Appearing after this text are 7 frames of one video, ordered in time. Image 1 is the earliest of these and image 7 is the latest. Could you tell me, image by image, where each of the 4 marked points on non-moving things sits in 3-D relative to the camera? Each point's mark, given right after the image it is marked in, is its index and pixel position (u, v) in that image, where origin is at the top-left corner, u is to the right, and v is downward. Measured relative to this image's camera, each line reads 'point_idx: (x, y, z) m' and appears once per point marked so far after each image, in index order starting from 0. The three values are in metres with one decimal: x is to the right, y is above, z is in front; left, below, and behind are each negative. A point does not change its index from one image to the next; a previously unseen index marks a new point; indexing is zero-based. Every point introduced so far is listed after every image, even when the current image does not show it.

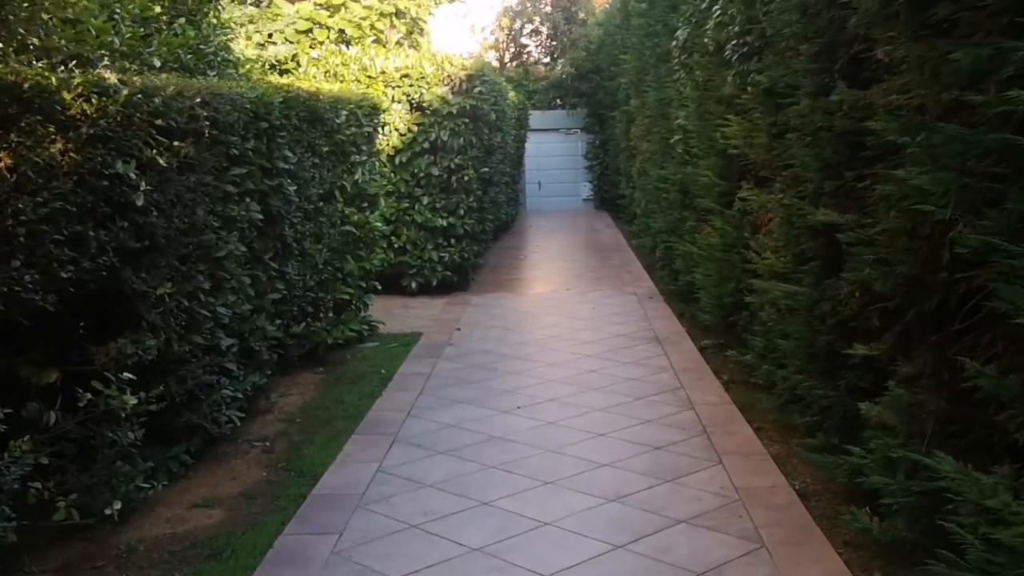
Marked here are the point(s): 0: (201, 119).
0: (-1.0, +0.5, +3.9) m
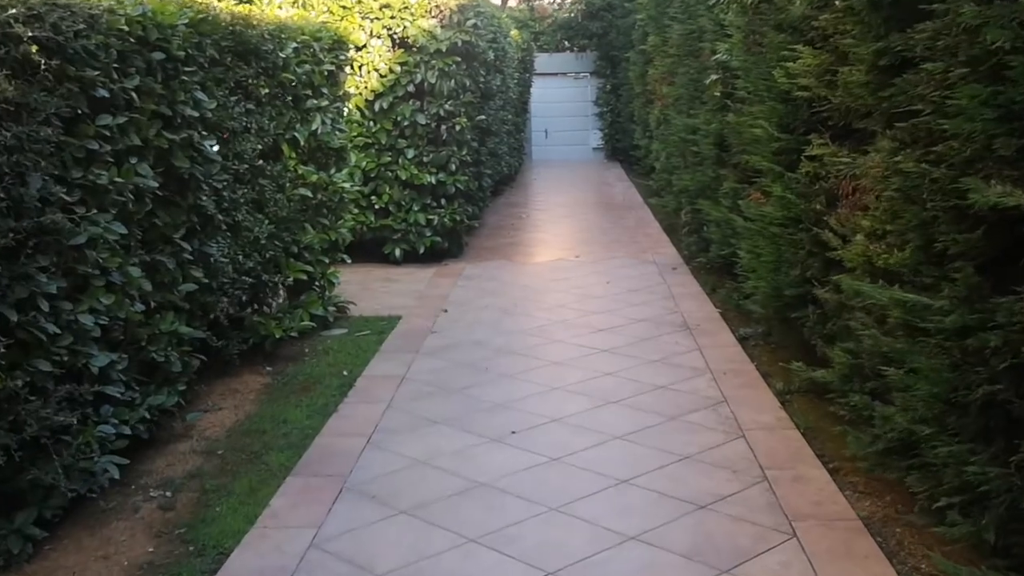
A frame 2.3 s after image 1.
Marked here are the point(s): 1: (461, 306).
0: (-1.0, +0.5, +2.6) m
1: (-0.3, -0.1, +6.4) m
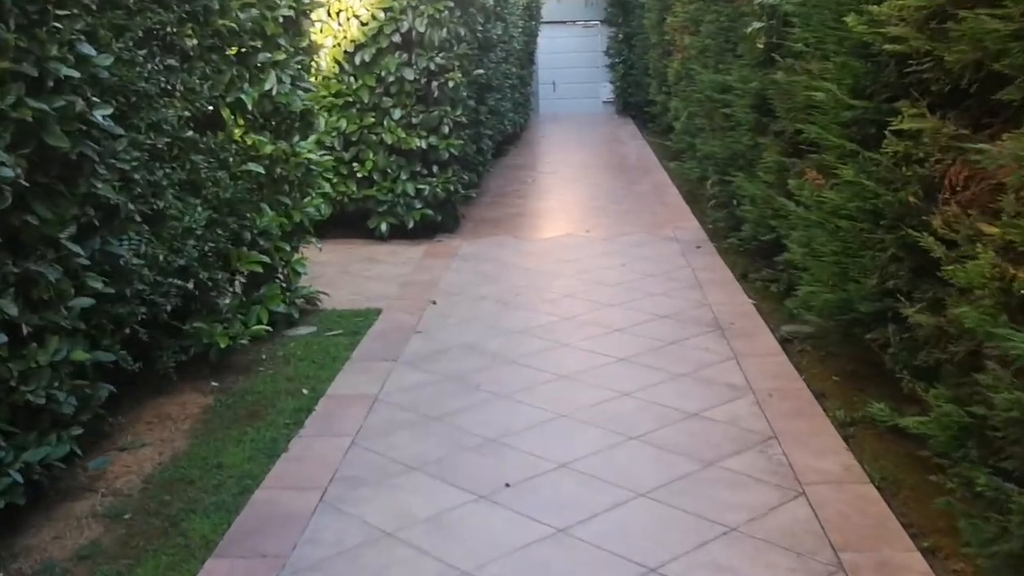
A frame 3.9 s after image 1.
0: (-1.0, +0.4, +1.6) m
1: (-0.3, 0.0, +5.5) m
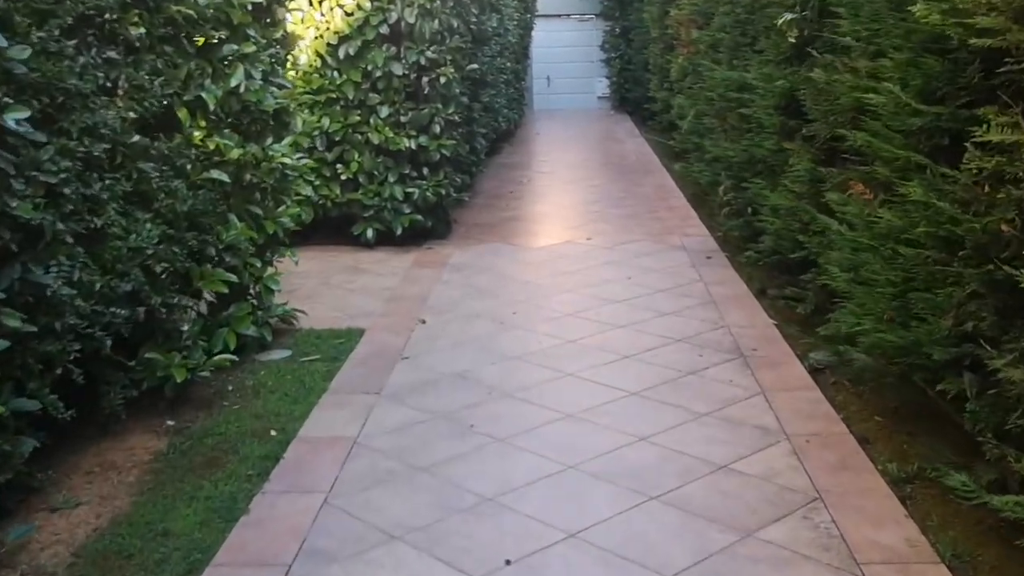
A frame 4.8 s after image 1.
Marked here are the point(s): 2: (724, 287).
0: (-1.0, +0.3, +1.1) m
1: (-0.3, -0.1, +5.0) m
2: (+0.9, 0.0, +5.4) m
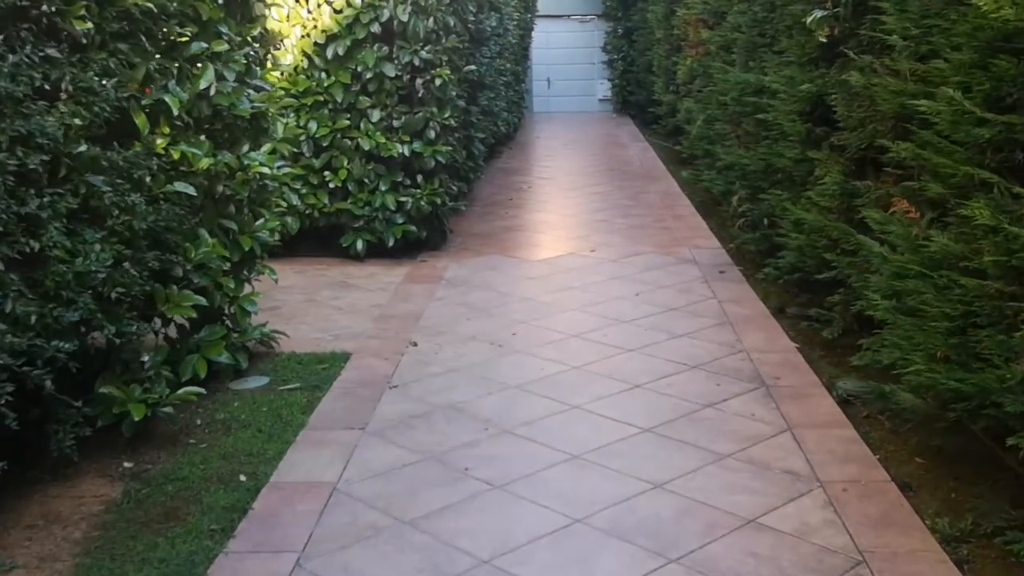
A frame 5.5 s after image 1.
0: (-1.0, +0.3, +0.8) m
1: (-0.3, -0.2, +4.6) m
2: (+0.9, -0.1, +5.0) m
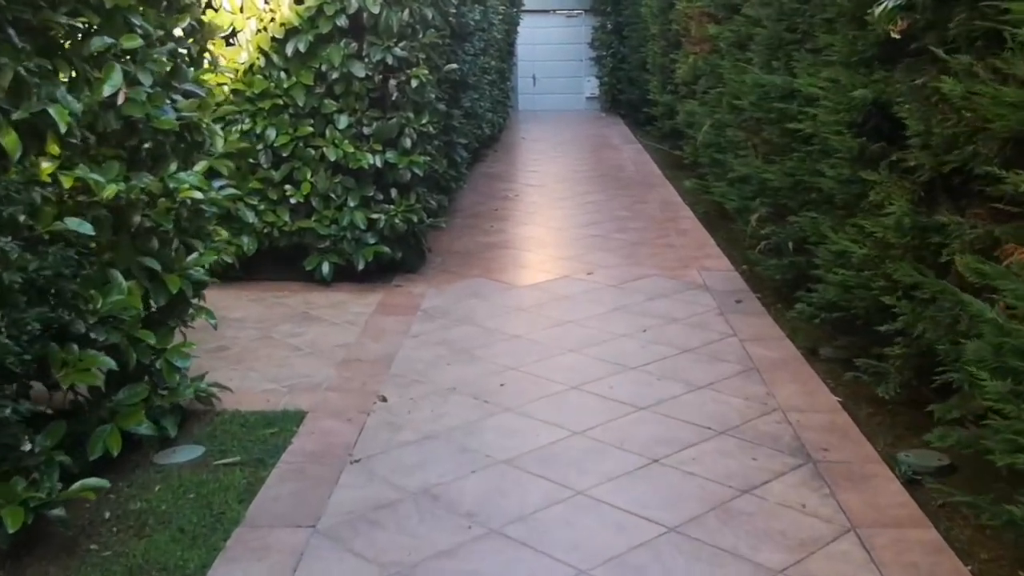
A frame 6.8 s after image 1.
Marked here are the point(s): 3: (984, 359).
0: (-1.0, +0.1, 0.0) m
1: (-0.3, -0.3, +3.9) m
2: (+0.9, -0.2, +4.3) m
3: (+0.9, -0.1, +2.4) m
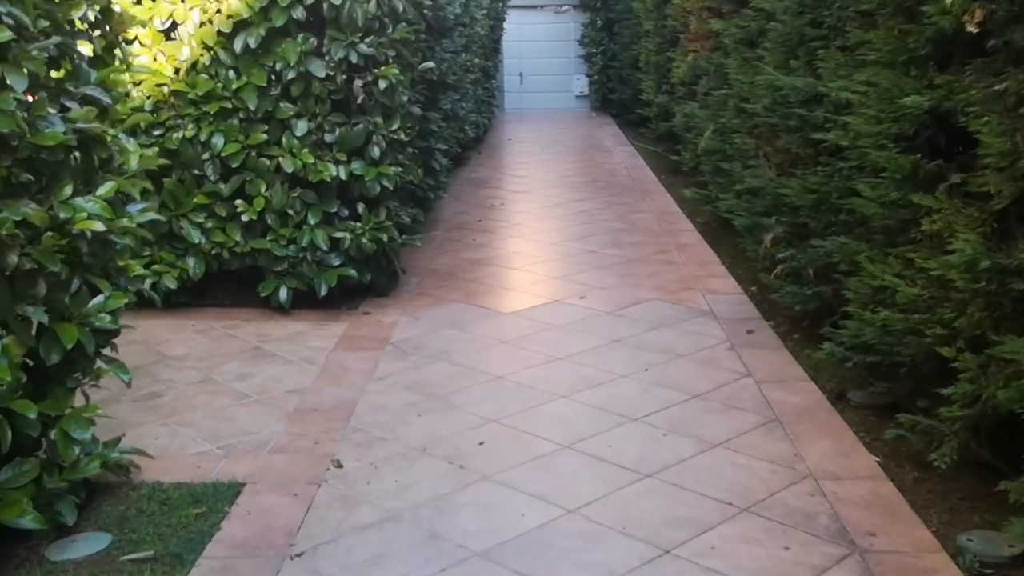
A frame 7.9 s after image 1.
0: (-1.0, 0.0, -0.6) m
1: (-0.4, -0.4, +3.3) m
2: (+0.8, -0.3, +3.7) m
3: (+0.8, -0.2, +1.8) m
